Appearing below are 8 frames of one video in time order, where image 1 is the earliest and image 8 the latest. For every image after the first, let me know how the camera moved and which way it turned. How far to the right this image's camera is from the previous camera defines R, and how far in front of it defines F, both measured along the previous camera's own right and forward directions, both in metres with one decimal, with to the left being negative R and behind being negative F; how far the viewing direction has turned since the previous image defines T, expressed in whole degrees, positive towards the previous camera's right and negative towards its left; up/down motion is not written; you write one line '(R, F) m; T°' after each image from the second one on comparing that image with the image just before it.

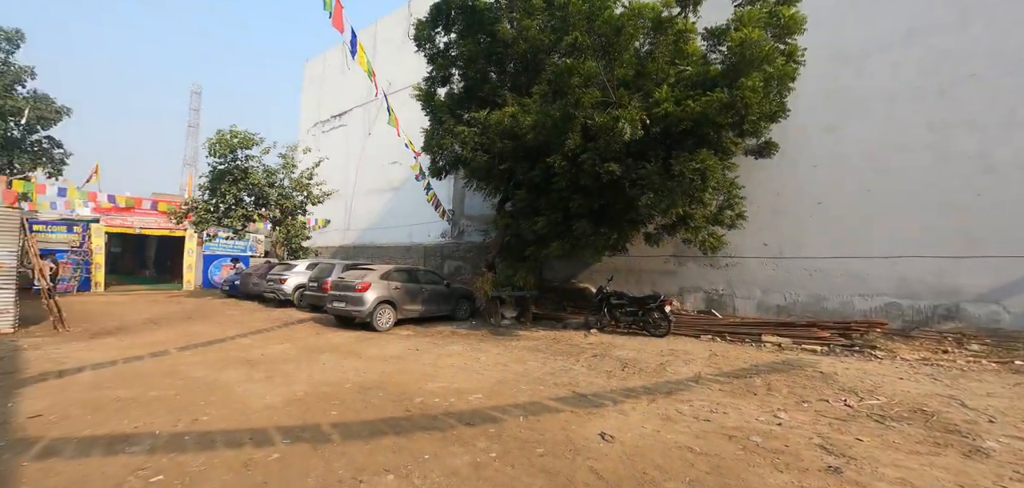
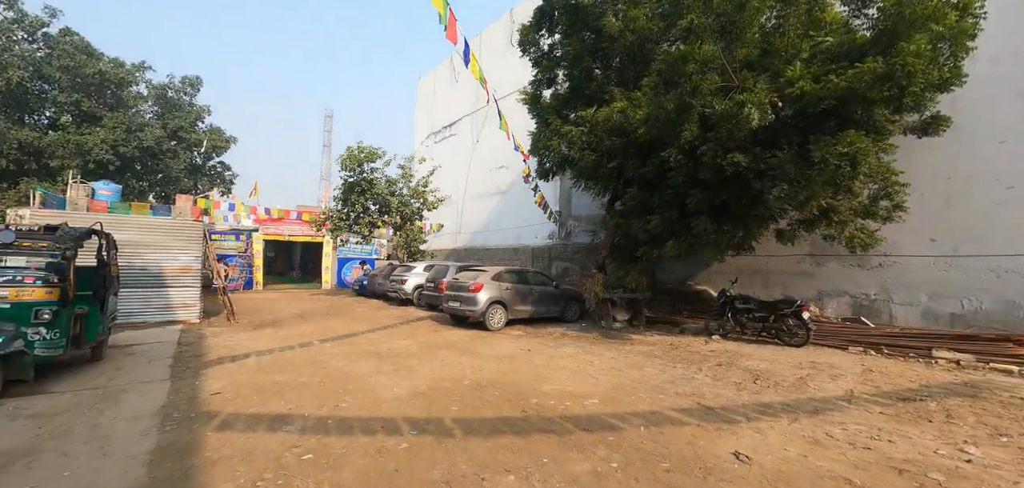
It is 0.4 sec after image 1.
(-0.7, +0.1) m; -10°
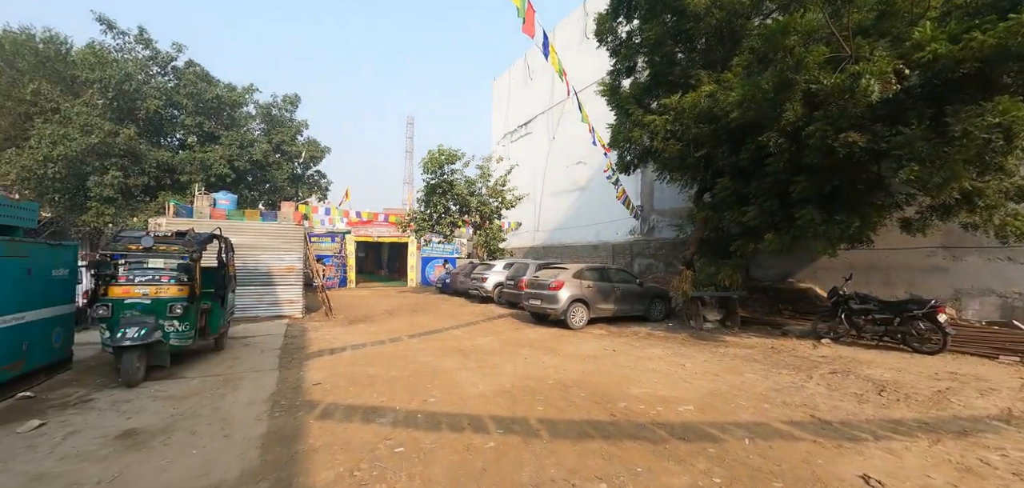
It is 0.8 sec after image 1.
(-0.5, +0.1) m; -8°
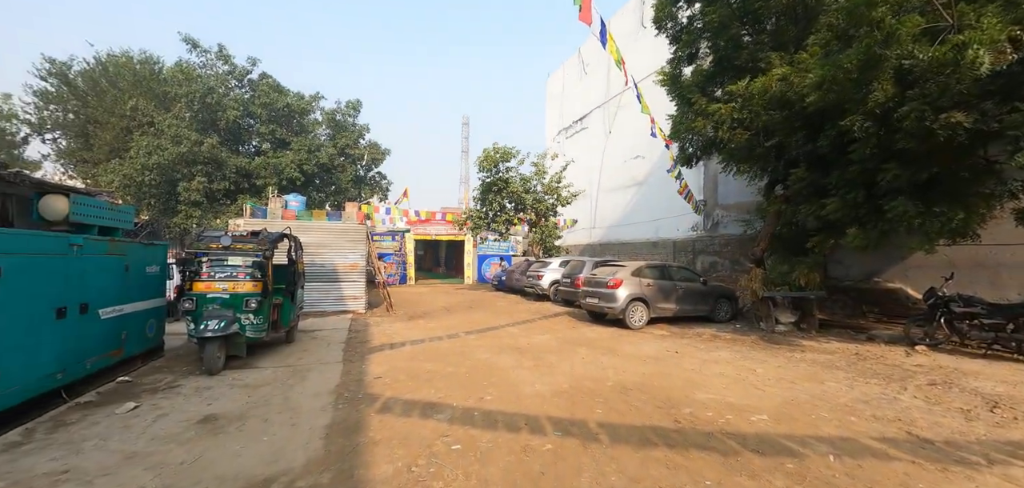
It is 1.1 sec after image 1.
(-0.3, +0.1) m; -5°
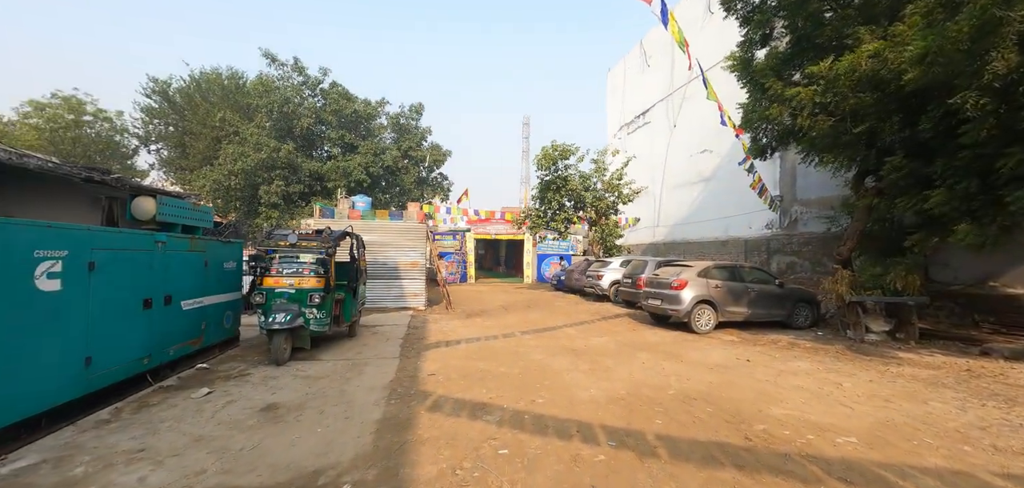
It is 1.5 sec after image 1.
(-0.1, +0.2) m; -6°
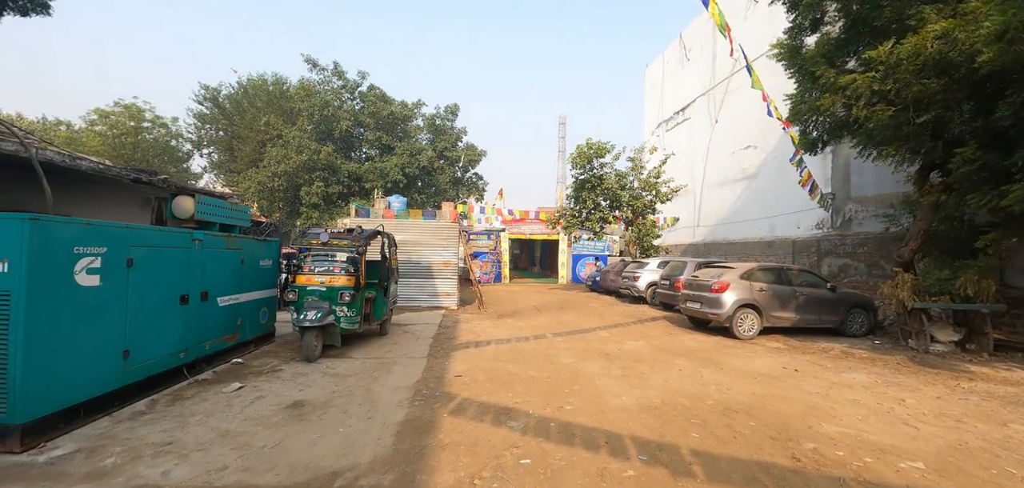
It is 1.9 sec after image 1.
(0.0, +0.2) m; -4°
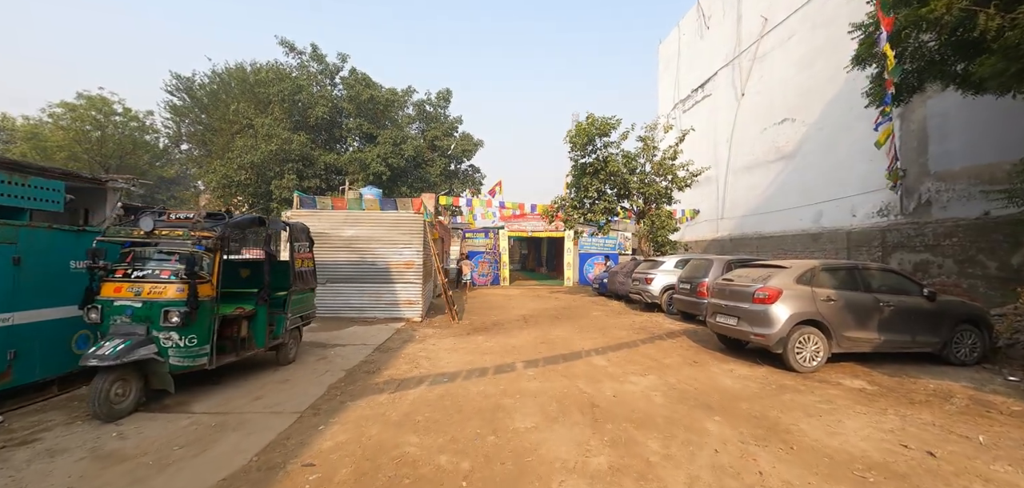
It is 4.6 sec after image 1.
(+1.0, +2.3) m; -3°
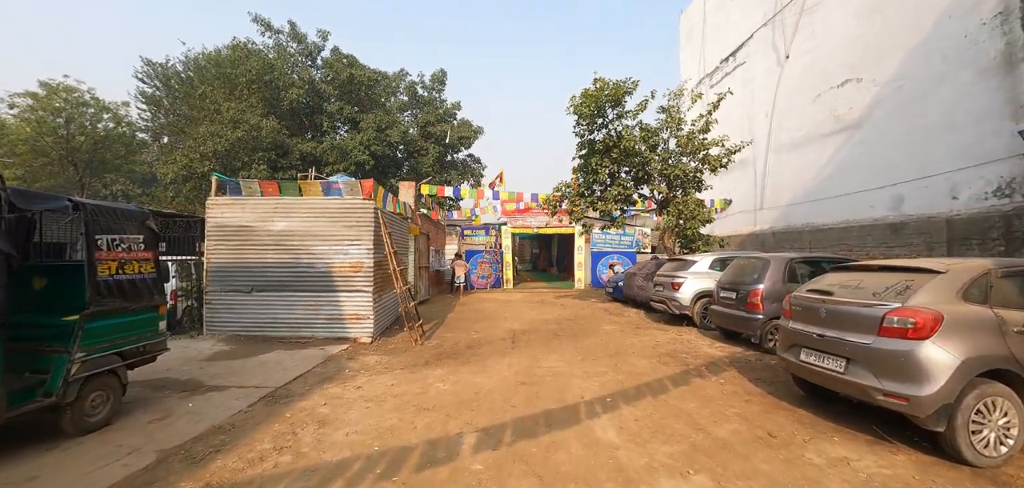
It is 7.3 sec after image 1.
(+0.7, +2.3) m; -3°
